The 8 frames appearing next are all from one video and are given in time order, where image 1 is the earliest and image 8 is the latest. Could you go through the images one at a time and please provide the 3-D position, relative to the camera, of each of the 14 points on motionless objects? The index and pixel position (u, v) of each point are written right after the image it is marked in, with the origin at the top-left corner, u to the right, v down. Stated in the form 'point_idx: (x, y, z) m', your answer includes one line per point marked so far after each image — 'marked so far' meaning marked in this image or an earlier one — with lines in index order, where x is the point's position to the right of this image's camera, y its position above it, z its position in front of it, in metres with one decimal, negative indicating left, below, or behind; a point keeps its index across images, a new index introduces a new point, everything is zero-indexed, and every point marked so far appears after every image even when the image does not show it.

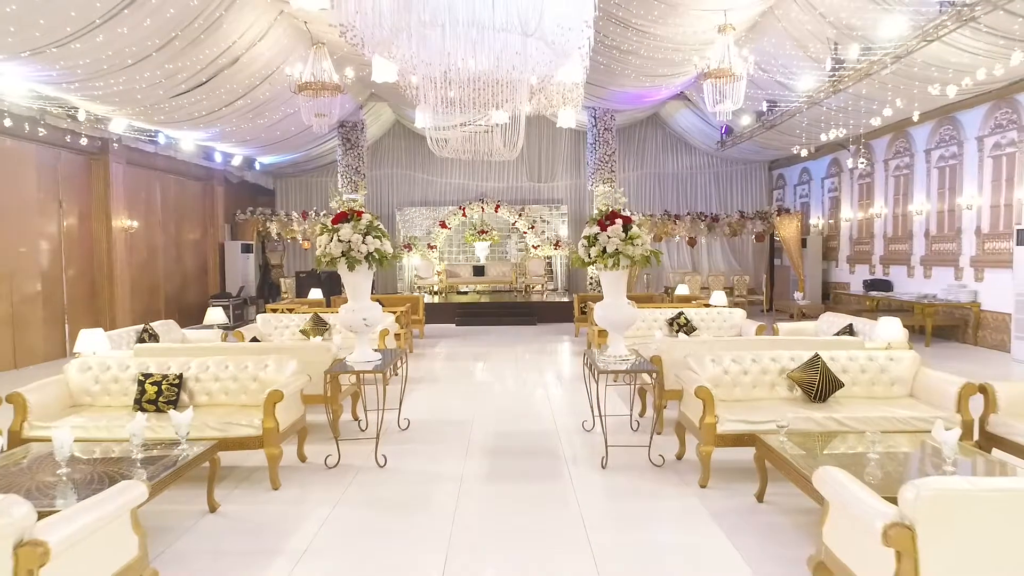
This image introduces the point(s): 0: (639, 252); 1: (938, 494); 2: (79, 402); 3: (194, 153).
0: (+0.9, +0.3, +4.9) m
1: (+1.3, -0.6, +2.0) m
2: (-2.9, -0.8, +4.5) m
3: (-5.7, +2.5, +12.0) m
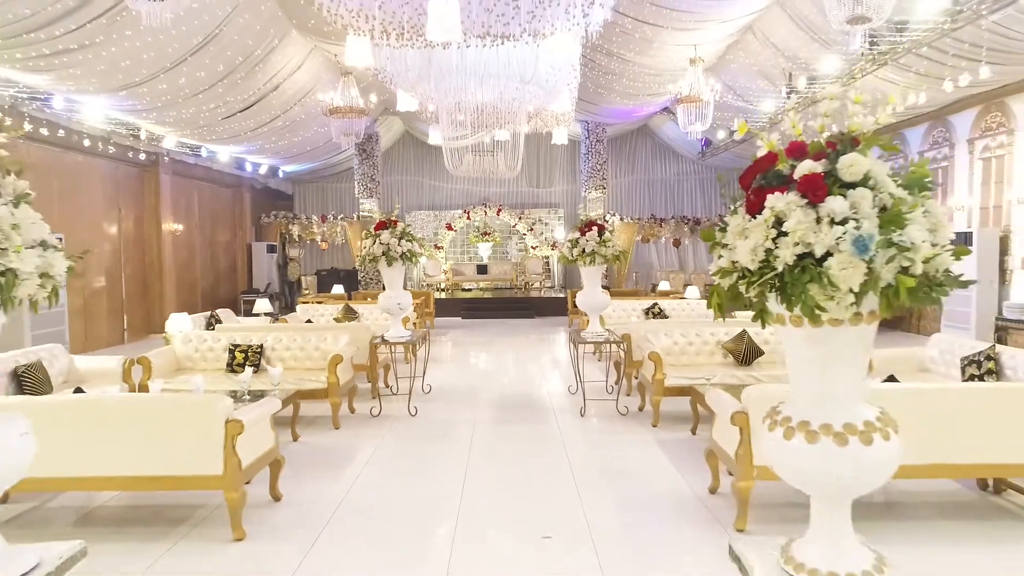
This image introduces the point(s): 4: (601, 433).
0: (+0.9, +0.3, +6.3) m
1: (+1.3, -0.5, +3.4) m
2: (-2.9, -0.7, +5.9) m
3: (-5.7, +2.5, +13.4) m
4: (+0.7, -1.2, +5.5) m
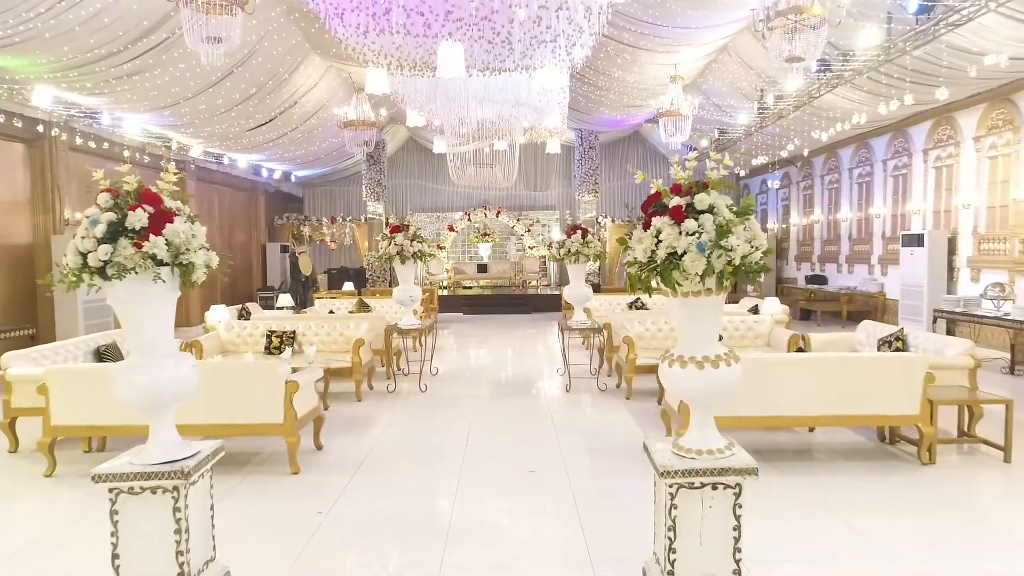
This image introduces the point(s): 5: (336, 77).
0: (+0.9, +0.4, +7.3) m
1: (+1.3, -0.5, +4.4) m
2: (-3.0, -0.6, +6.9) m
3: (-5.8, +2.6, +14.4) m
4: (+0.7, -1.2, +6.5) m
5: (-2.8, +3.4, +10.6) m
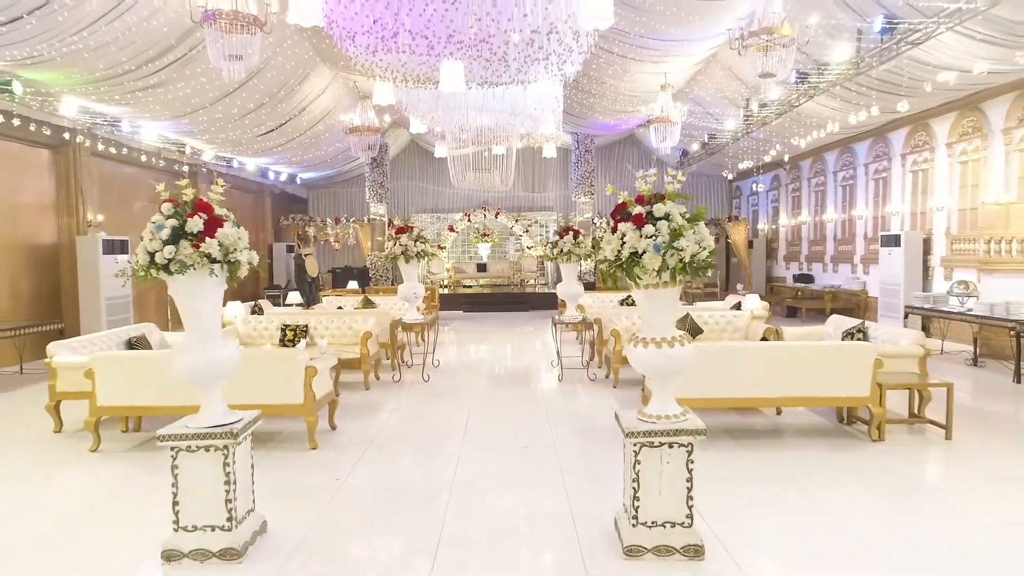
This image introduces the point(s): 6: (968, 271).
0: (+0.8, +0.4, +7.8) m
1: (+1.2, -0.5, +5.0) m
2: (-3.0, -0.6, +7.5) m
3: (-5.8, +2.6, +14.9) m
4: (+0.7, -1.2, +7.1) m
5: (-2.9, +3.4, +11.2) m
6: (+6.5, +0.2, +9.5) m
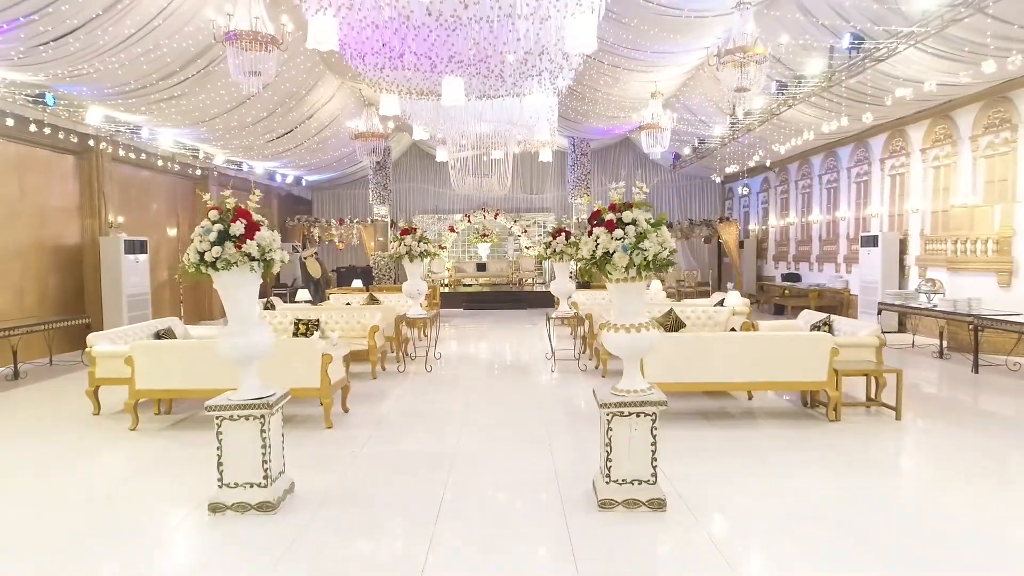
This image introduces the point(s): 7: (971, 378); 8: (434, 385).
0: (+0.8, +0.5, +8.4) m
1: (+1.2, -0.4, +5.5) m
2: (-3.1, -0.6, +8.0) m
3: (-5.8, +2.7, +15.5) m
4: (+0.6, -1.1, +7.6) m
5: (-2.9, +3.5, +11.7) m
6: (+6.5, +0.3, +10.1) m
7: (+5.4, -1.1, +7.8) m
8: (-0.9, -1.1, +7.7) m
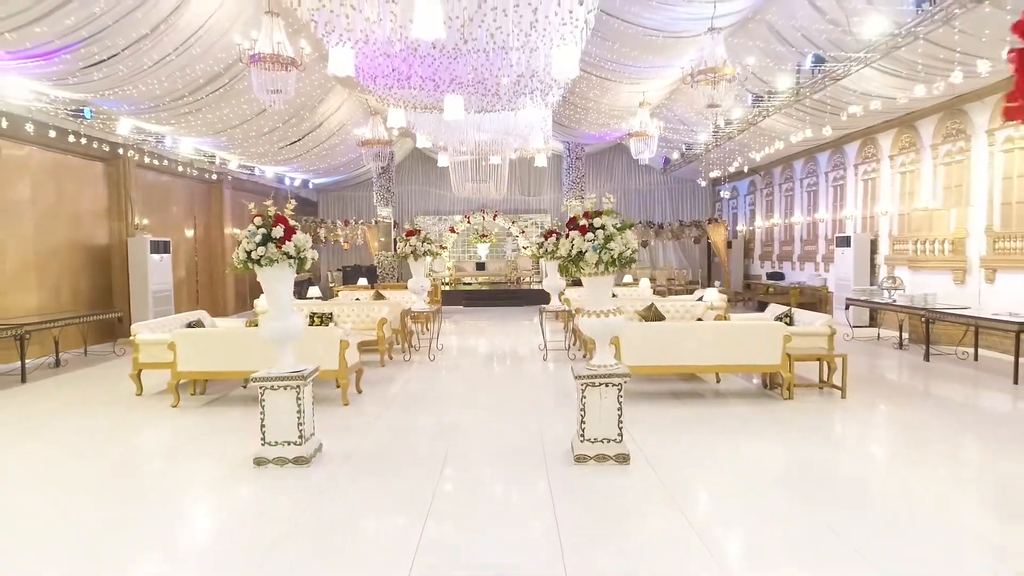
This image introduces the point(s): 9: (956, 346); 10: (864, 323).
0: (+0.7, +0.5, +9.2) m
1: (+1.1, -0.4, +6.3) m
2: (-3.1, -0.5, +8.8) m
3: (-5.9, +2.7, +16.3) m
4: (+0.6, -1.1, +8.4) m
5: (-3.0, +3.5, +12.5) m
6: (+6.4, +0.3, +10.9) m
7: (+5.4, -1.0, +8.6) m
8: (-1.0, -1.1, +8.5) m
9: (+6.2, -0.8, +9.2) m
10: (+6.0, -0.6, +11.4) m
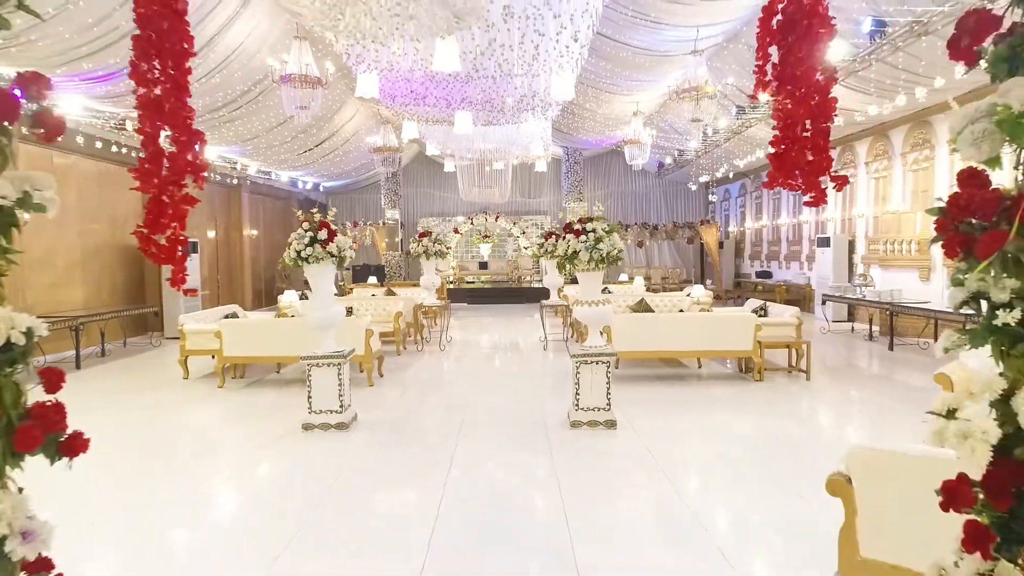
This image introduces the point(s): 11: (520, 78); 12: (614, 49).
0: (+0.8, +0.6, +10.1) m
1: (+1.2, -0.3, +7.2) m
2: (-3.1, -0.5, +9.7) m
3: (-5.9, +2.8, +17.1) m
4: (+0.6, -1.0, +9.3) m
5: (-2.9, +3.6, +13.4) m
6: (+6.5, +0.4, +11.7) m
7: (+5.4, -1.0, +9.5) m
8: (-0.9, -1.0, +9.4) m
9: (+6.2, -0.7, +10.1) m
10: (+6.1, -0.6, +12.2) m
11: (+0.1, +2.3, +7.1) m
12: (+1.4, +3.2, +8.9) m
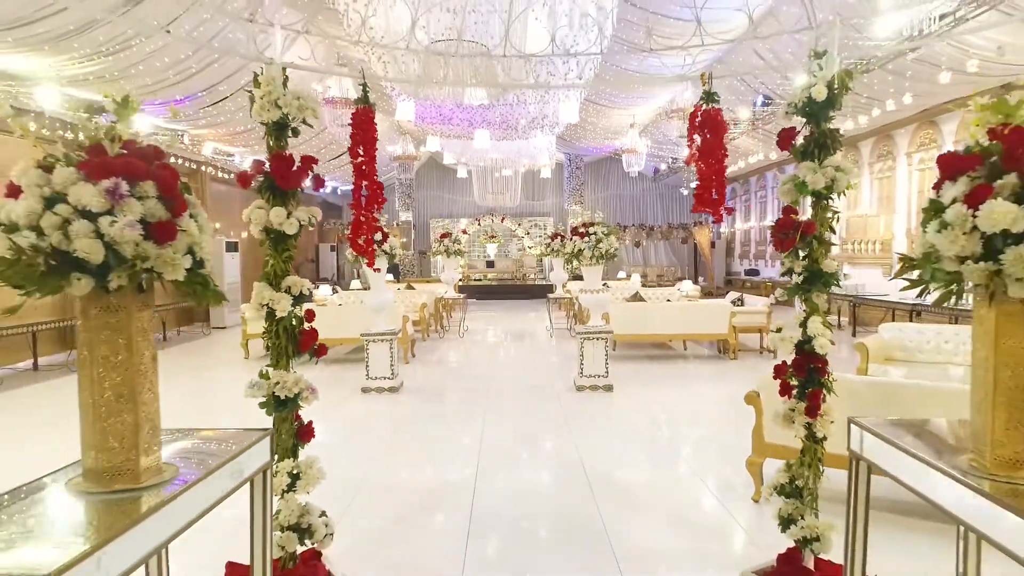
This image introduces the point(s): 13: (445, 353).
0: (+1.0, +0.6, +11.4) m
1: (+1.3, -0.2, +8.5) m
2: (-2.9, -0.4, +11.0) m
3: (-5.7, +2.8, +18.5) m
4: (+0.8, -0.9, +10.6) m
5: (-2.7, +3.6, +14.7) m
6: (+6.7, +0.5, +13.1) m
7: (+5.6, -0.9, +10.8) m
8: (-0.8, -0.9, +10.7) m
9: (+6.4, -0.7, +11.4) m
10: (+6.3, -0.5, +13.6) m
11: (+0.3, +2.3, +8.5) m
12: (+1.5, +3.3, +10.3) m
13: (-1.0, -1.0, +10.3) m
